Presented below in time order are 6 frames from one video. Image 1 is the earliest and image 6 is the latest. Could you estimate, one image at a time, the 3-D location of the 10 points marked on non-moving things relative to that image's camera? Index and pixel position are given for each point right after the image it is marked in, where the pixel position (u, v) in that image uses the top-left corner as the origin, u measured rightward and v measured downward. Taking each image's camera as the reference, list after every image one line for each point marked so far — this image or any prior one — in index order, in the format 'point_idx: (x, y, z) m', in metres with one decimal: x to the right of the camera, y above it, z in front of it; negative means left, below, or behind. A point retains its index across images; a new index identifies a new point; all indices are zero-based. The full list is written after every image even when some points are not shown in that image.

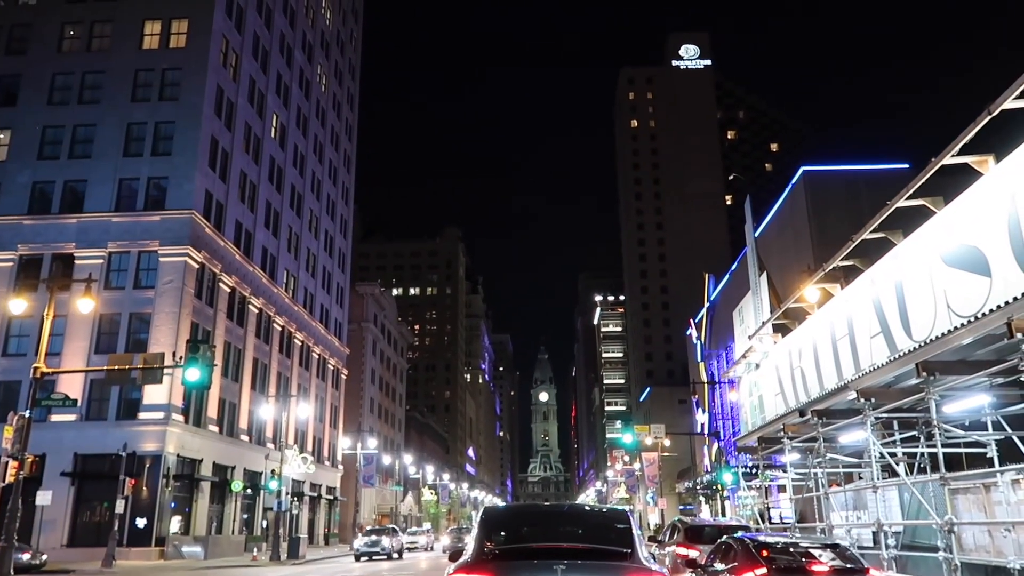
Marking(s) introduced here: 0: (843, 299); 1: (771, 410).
0: (+5.4, -0.1, +12.8) m
1: (+5.5, -2.6, +16.6) m
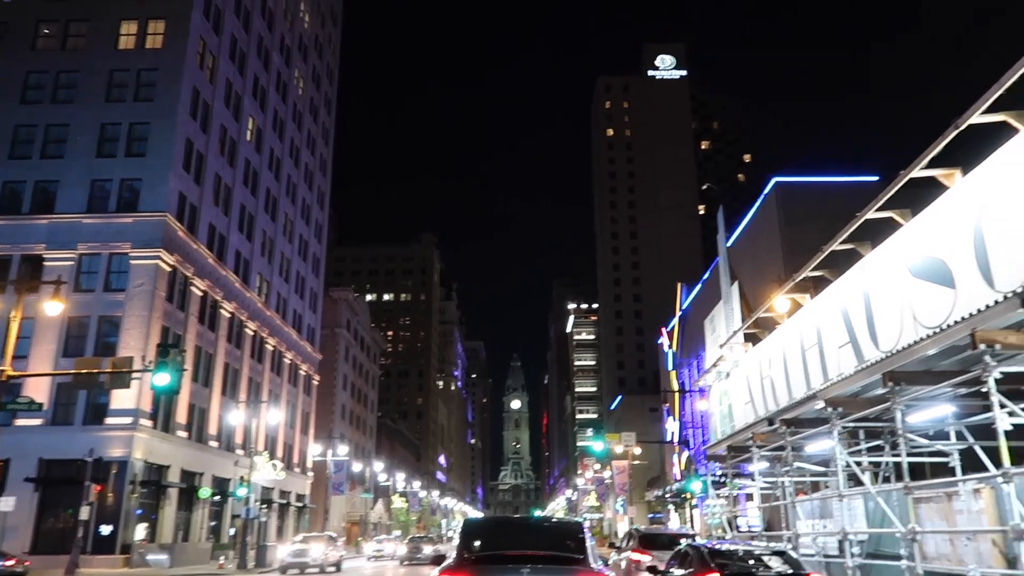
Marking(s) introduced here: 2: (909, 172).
0: (+5.0, -0.3, +13.0) m
1: (+4.9, -2.8, +16.9) m
2: (+5.8, +1.7, +11.4) m
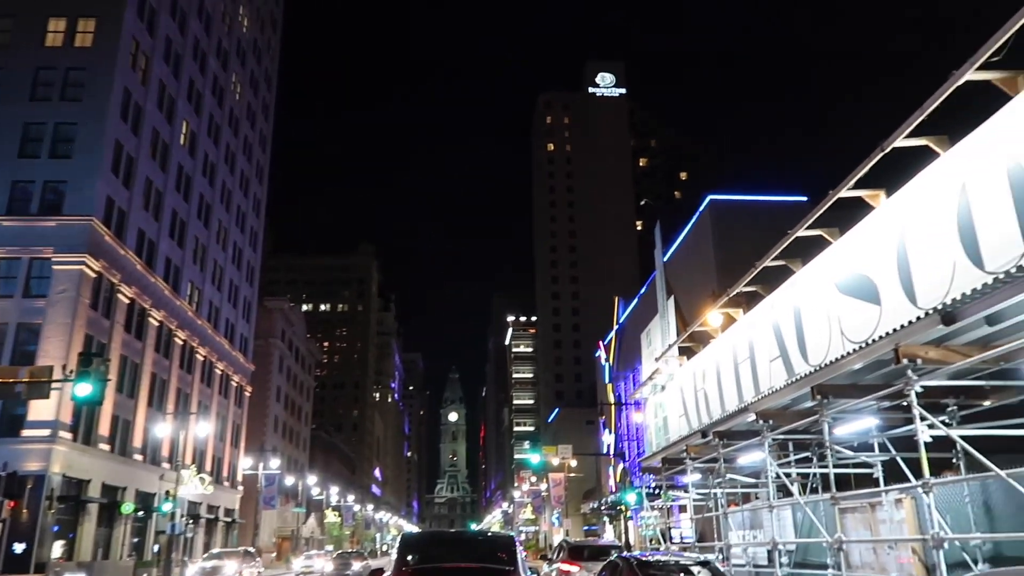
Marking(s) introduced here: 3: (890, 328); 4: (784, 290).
0: (+4.0, -0.6, +13.4) m
1: (+3.6, -3.1, +17.1) m
2: (+5.0, +1.5, +11.9) m
3: (+4.2, -0.5, +8.7) m
4: (+4.1, 0.0, +11.7) m
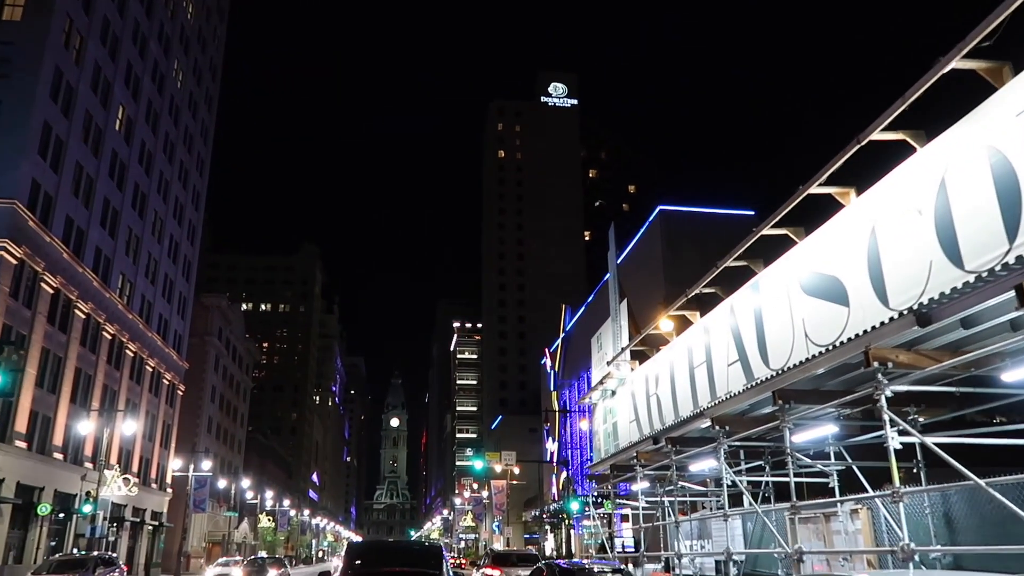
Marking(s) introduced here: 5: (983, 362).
0: (+3.1, -0.6, +12.9) m
1: (+2.4, -3.2, +16.6) m
2: (+4.3, +1.4, +11.5) m
3: (+3.7, -0.4, +8.3) m
4: (+3.4, -0.1, +11.3) m
5: (+4.9, -0.8, +8.2) m
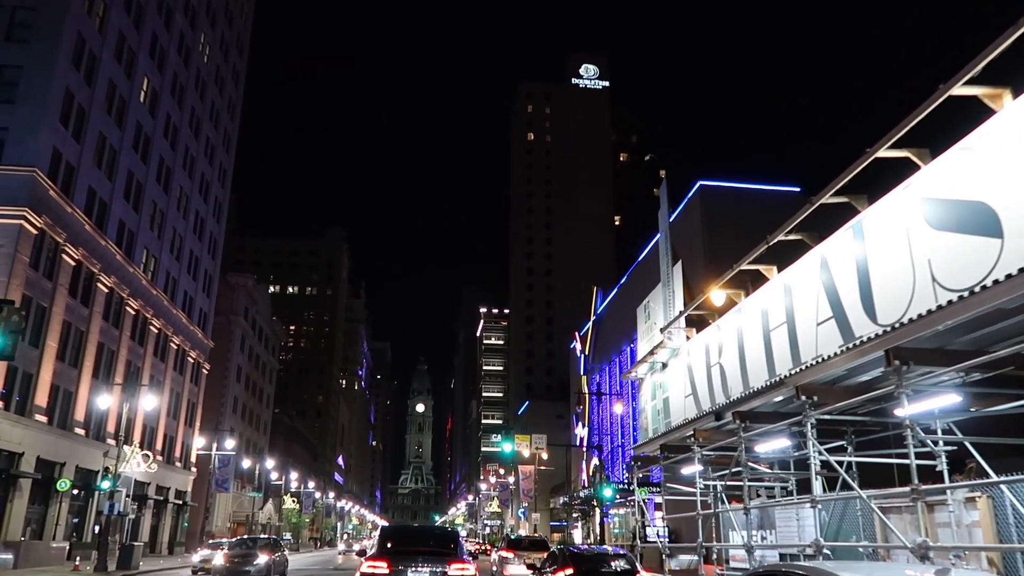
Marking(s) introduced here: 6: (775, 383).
0: (+3.8, +0.1, +11.1) m
1: (+3.2, -2.4, +14.9) m
2: (+4.9, +2.1, +9.7) m
3: (+4.2, +0.2, +6.5) m
4: (+4.0, +0.6, +9.5) m
5: (+5.5, -0.2, +6.4) m
6: (+3.6, -1.3, +10.7) m
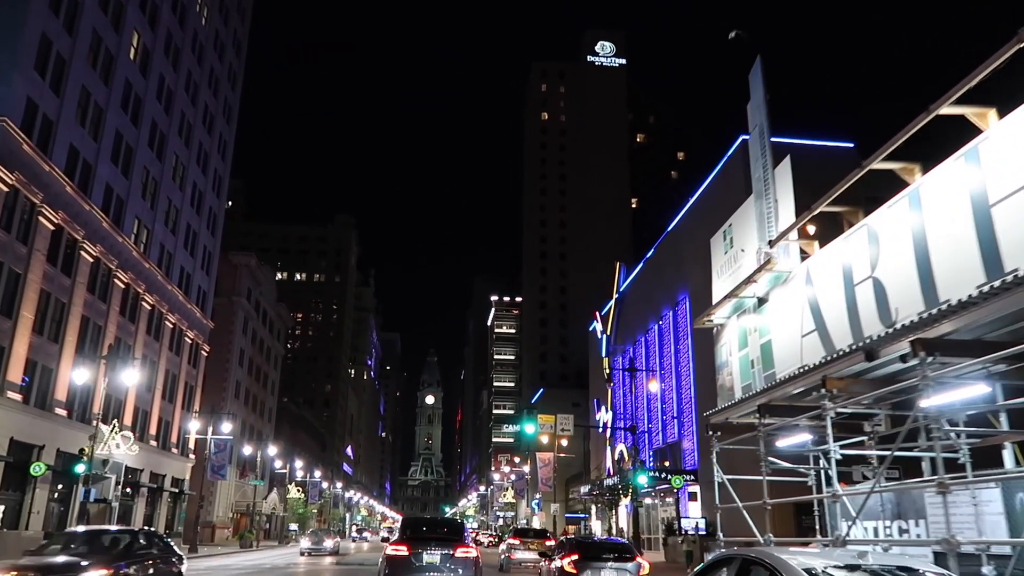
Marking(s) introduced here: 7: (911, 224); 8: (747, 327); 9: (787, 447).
0: (+4.4, +1.4, +7.2) m
1: (+3.9, -1.0, +11.0) m
2: (+5.6, +3.4, +5.7) m
3: (+4.8, +1.5, +2.5) m
4: (+4.6, +2.0, +5.5) m
5: (+6.1, +1.1, +2.4) m
6: (+4.3, 0.0, +6.7) m
7: (+4.2, +0.7, +8.5) m
8: (+3.8, -0.6, +12.7) m
9: (+4.5, -2.6, +12.7) m
